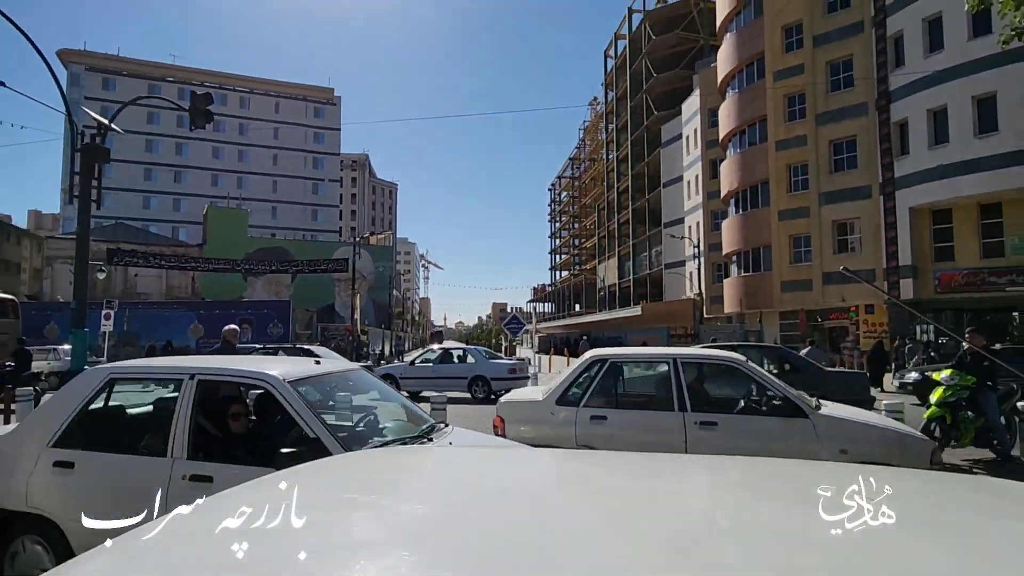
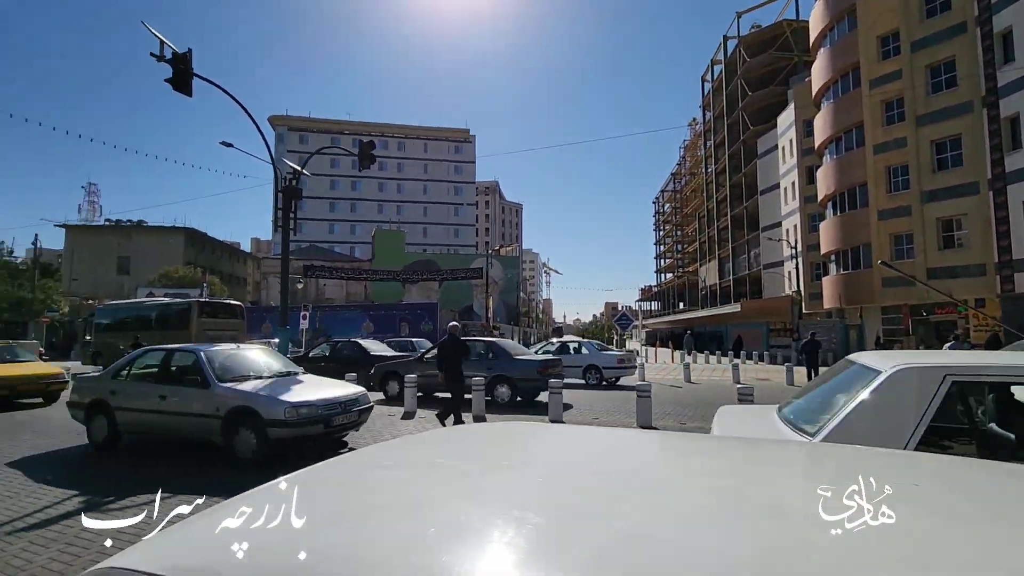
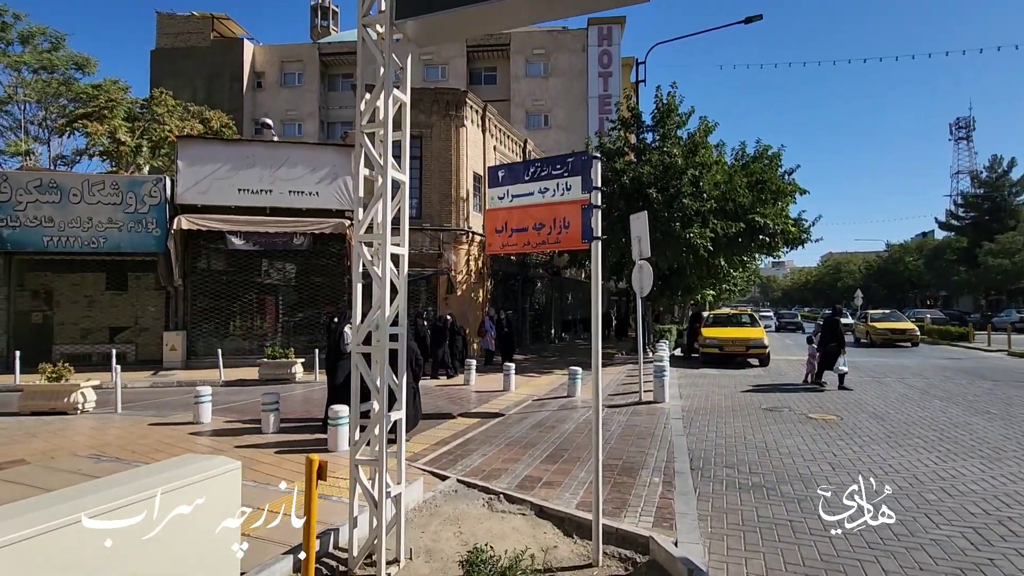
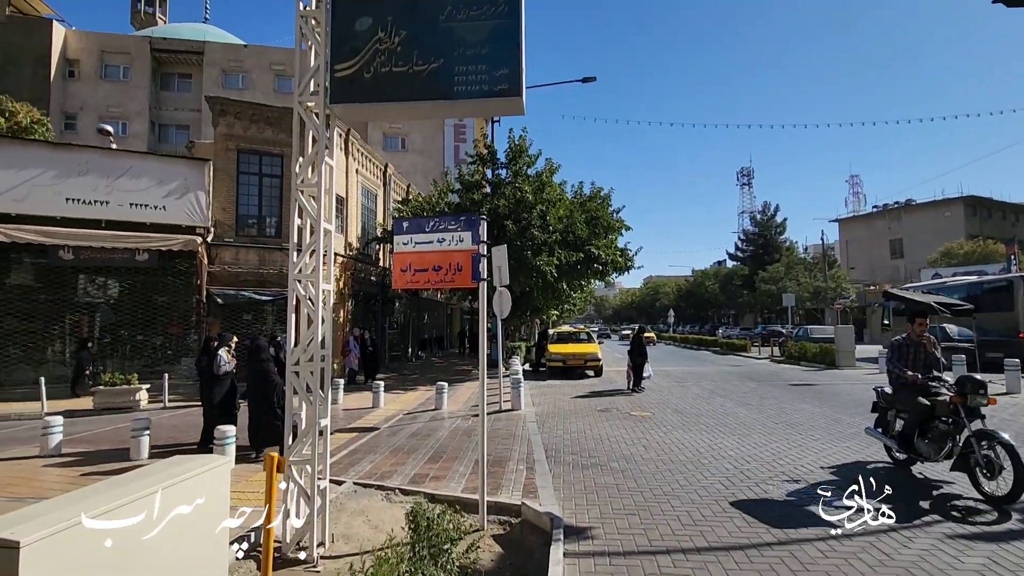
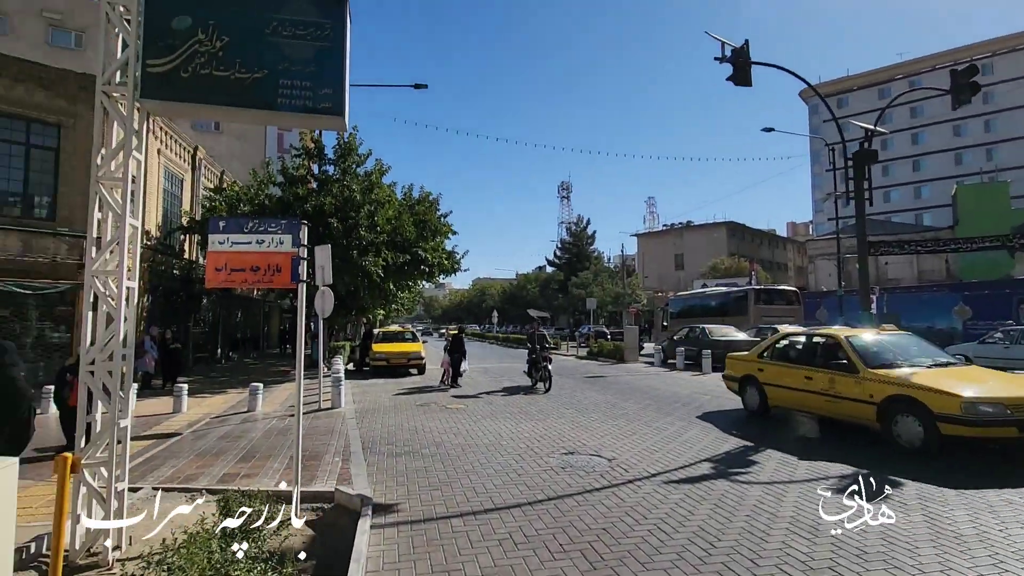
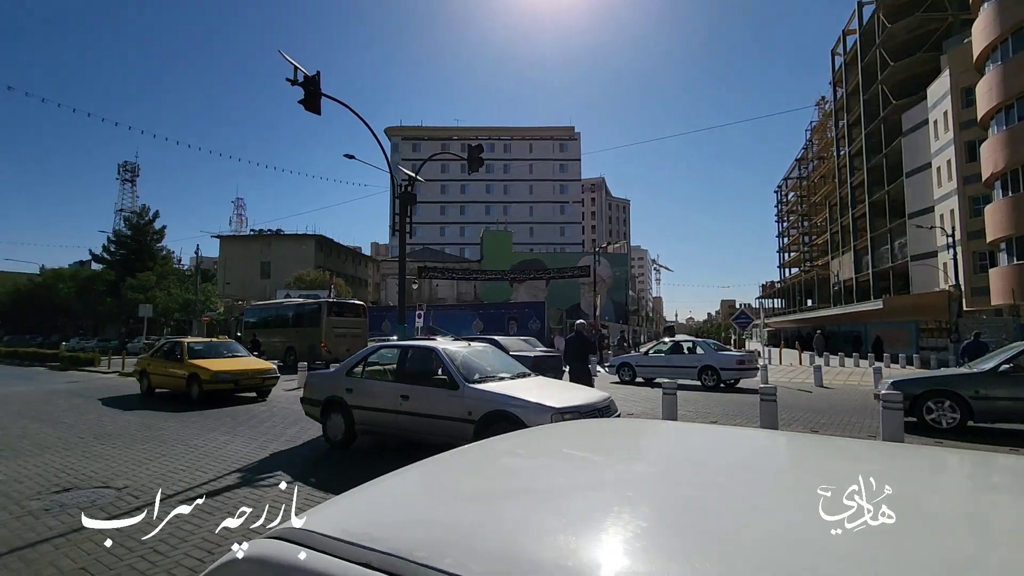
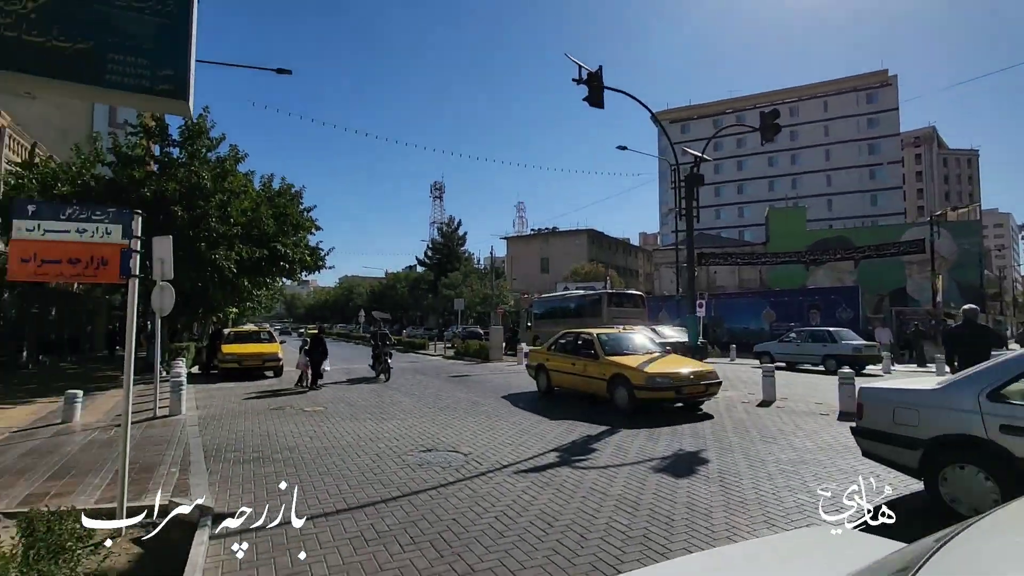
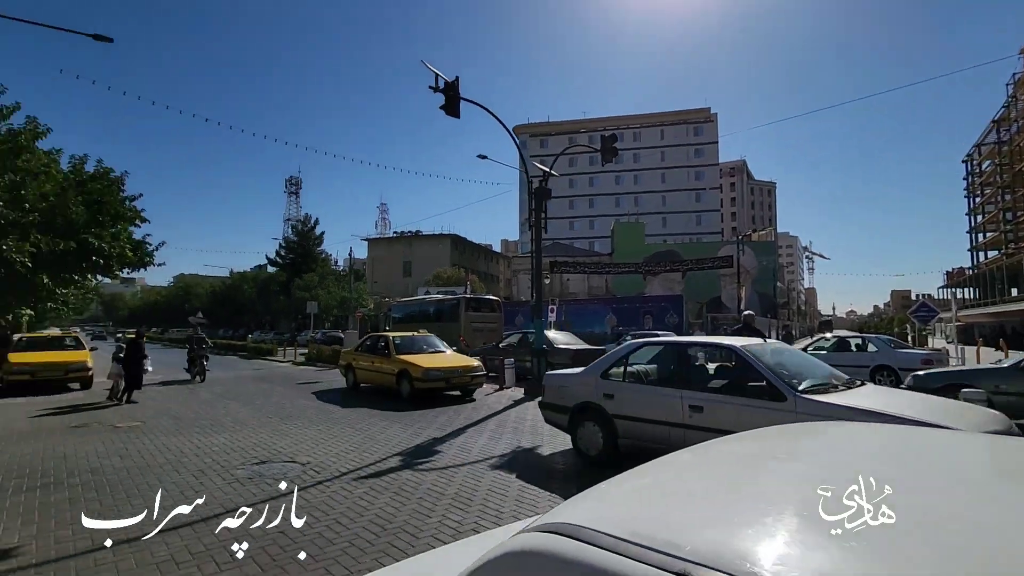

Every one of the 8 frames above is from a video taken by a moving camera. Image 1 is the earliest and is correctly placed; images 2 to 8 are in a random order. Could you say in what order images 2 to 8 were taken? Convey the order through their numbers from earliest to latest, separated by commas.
2, 6, 8, 7, 5, 4, 3
